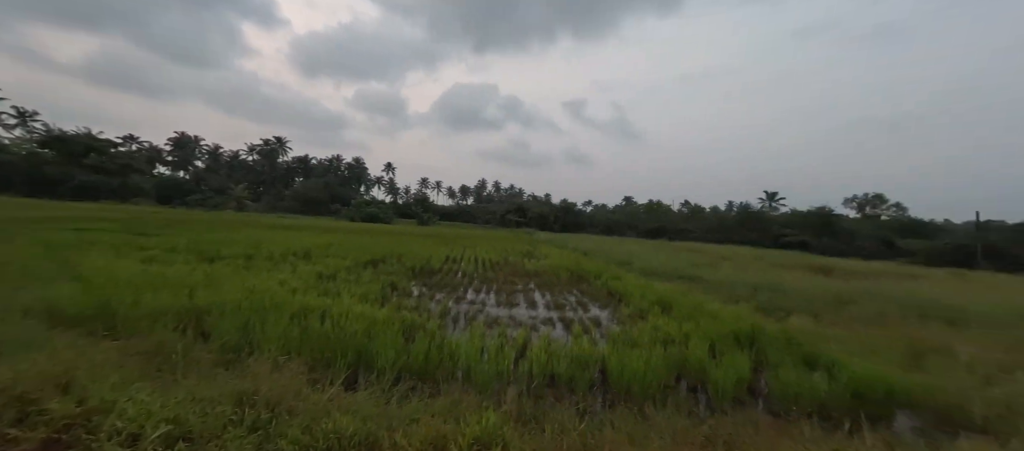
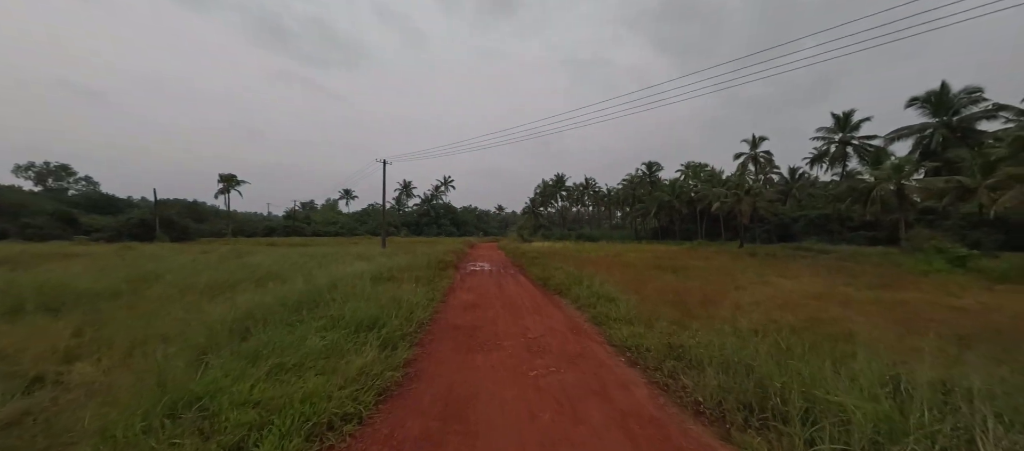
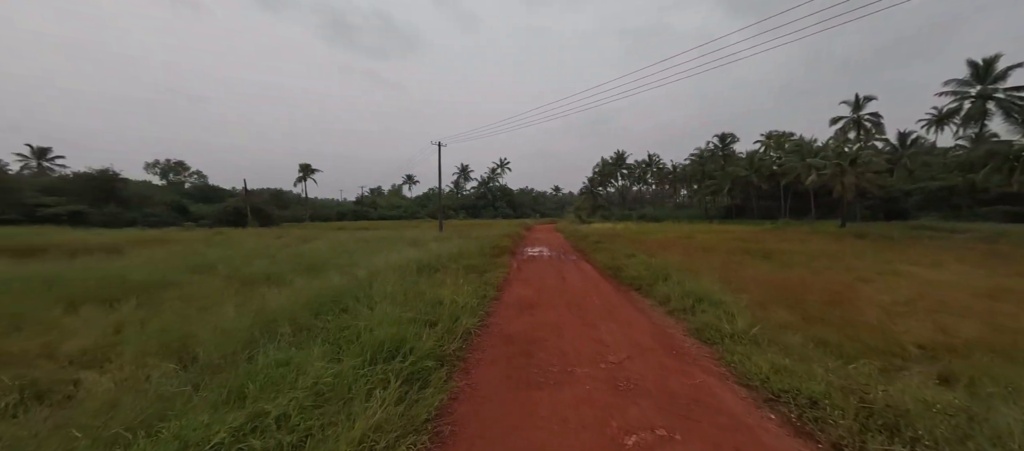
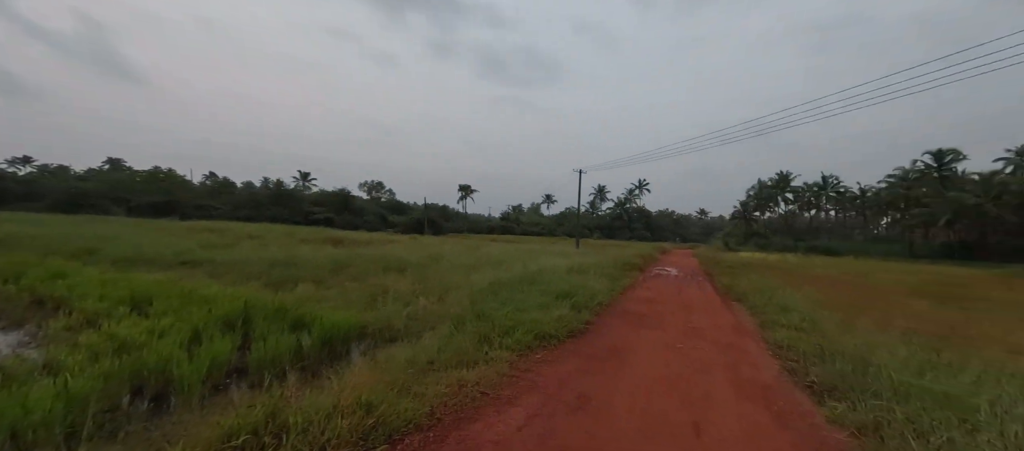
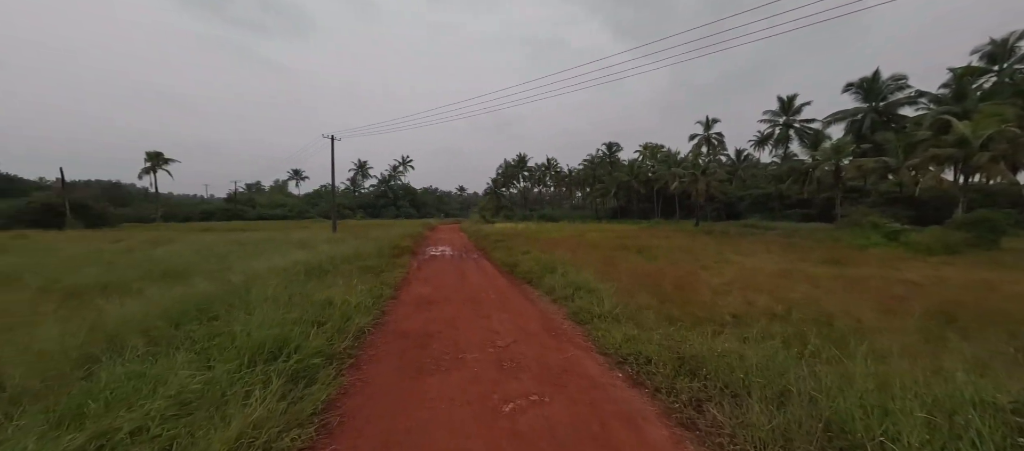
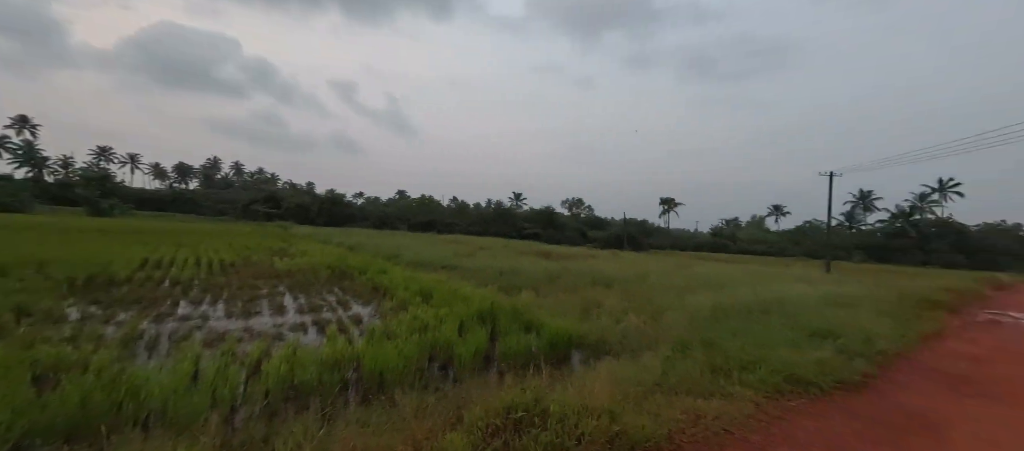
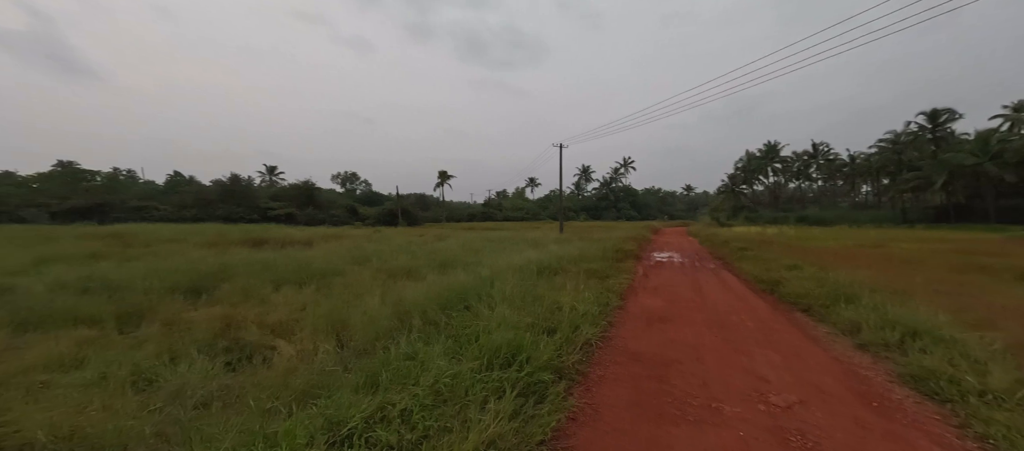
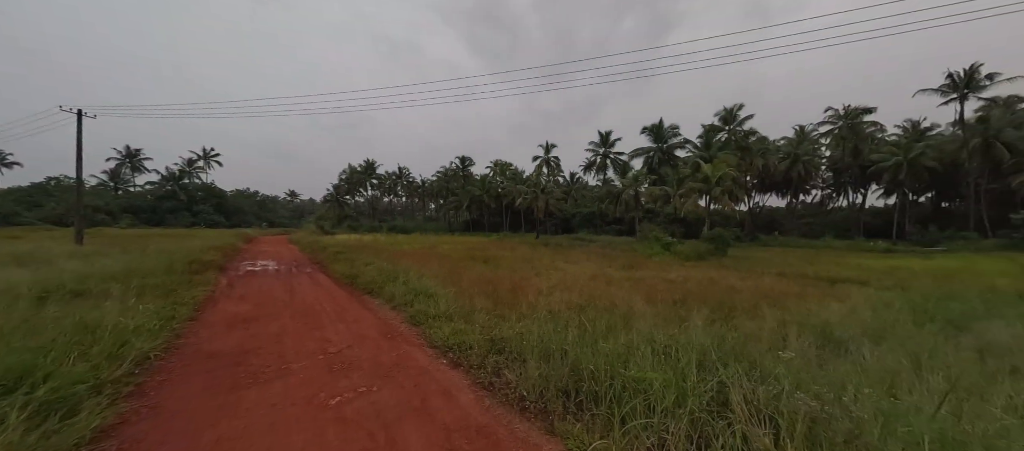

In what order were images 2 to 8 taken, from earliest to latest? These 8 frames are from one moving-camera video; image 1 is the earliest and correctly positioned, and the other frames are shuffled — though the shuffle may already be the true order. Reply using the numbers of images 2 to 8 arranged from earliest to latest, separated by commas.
6, 4, 2, 8, 5, 3, 7
